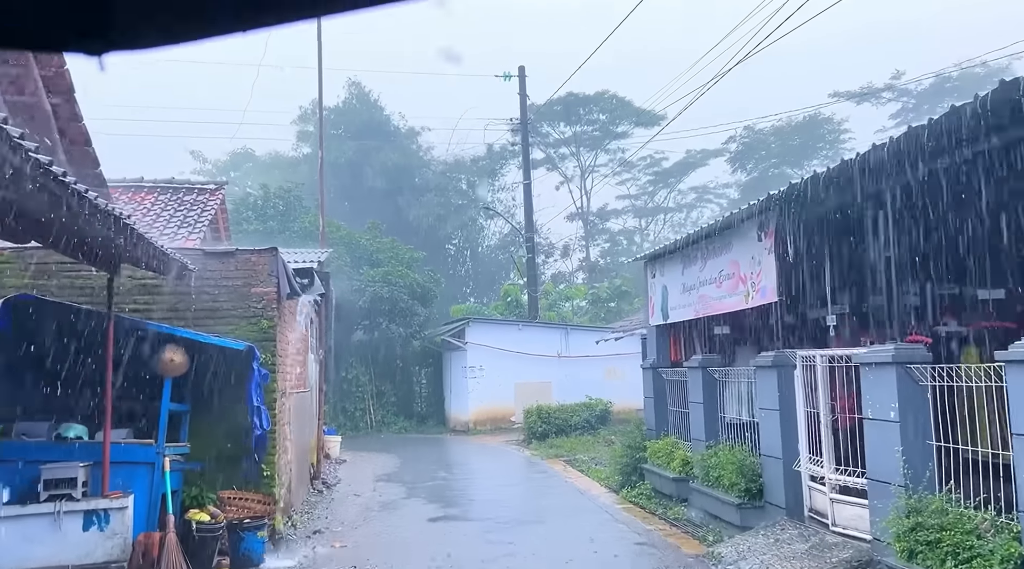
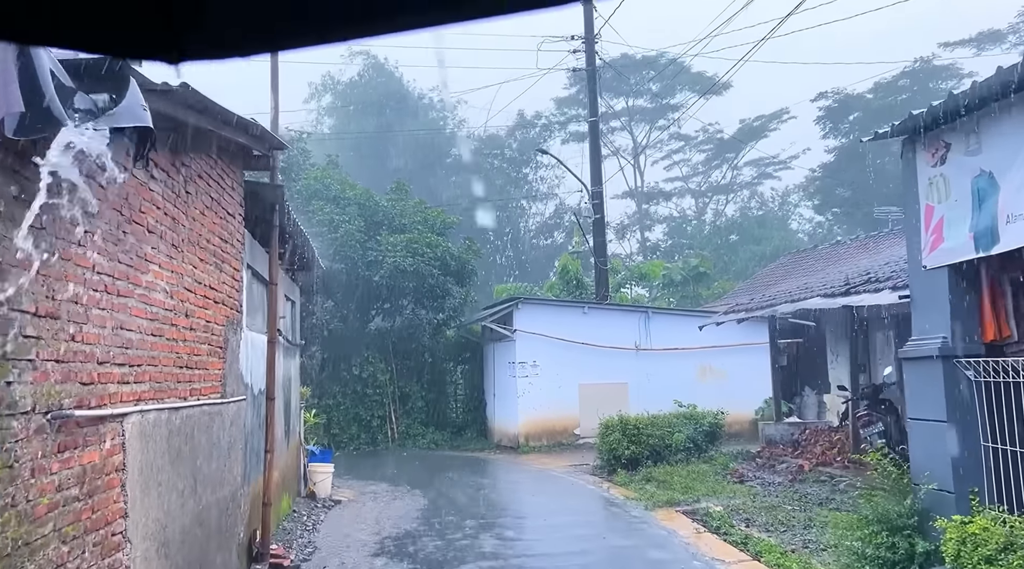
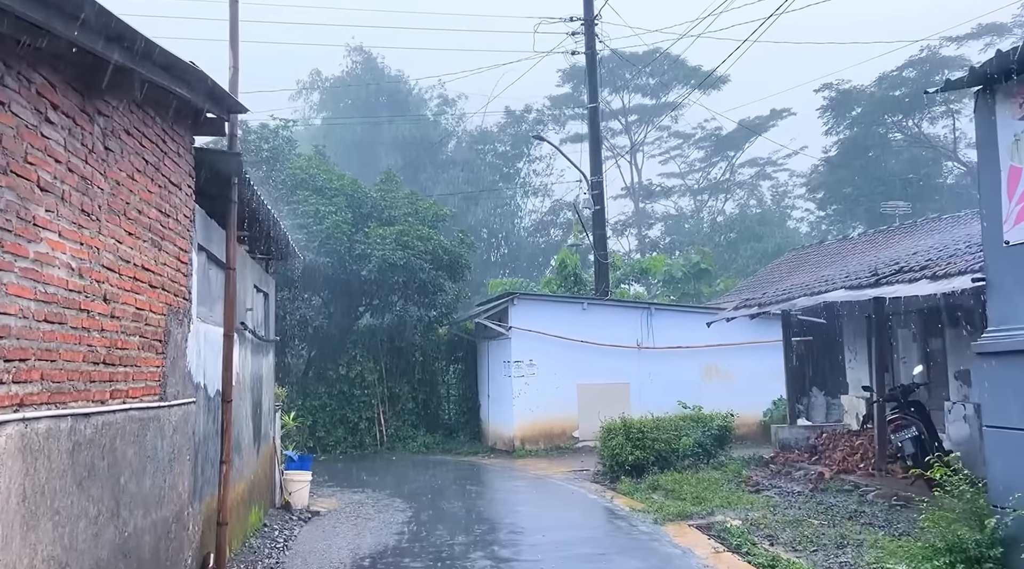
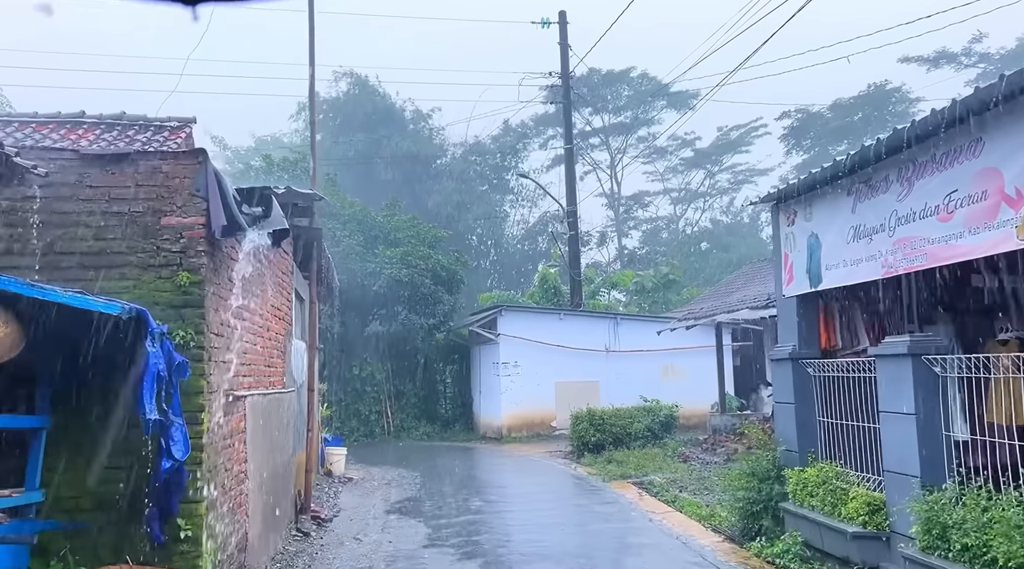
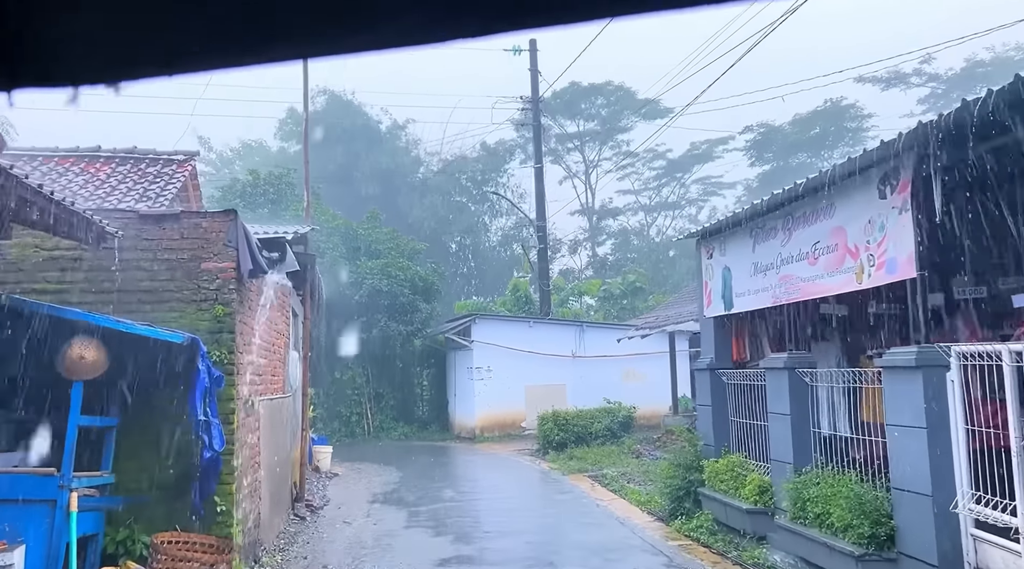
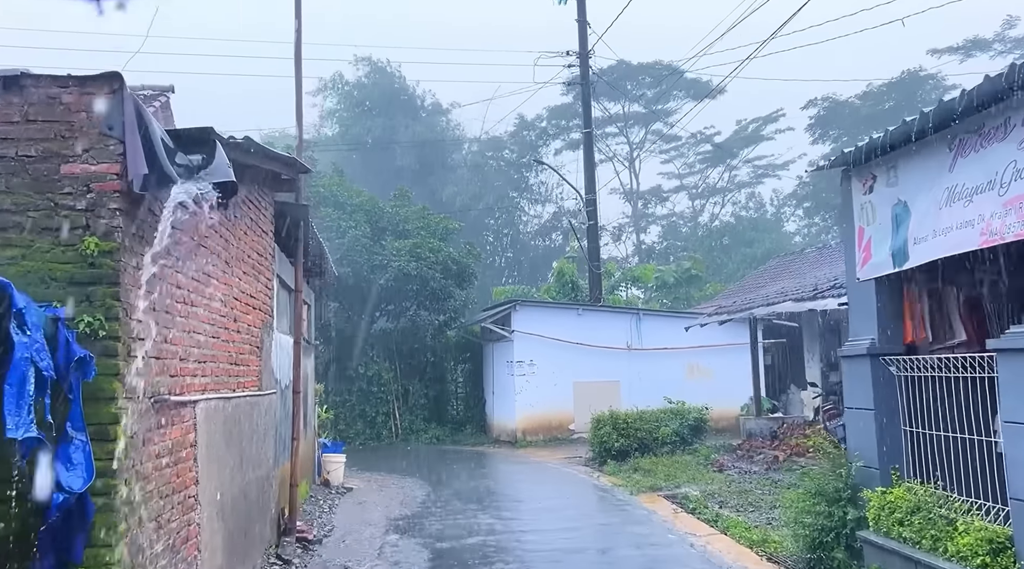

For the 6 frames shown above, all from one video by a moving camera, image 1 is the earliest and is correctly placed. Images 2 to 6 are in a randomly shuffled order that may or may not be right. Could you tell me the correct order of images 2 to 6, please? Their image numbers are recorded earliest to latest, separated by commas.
5, 4, 6, 2, 3
